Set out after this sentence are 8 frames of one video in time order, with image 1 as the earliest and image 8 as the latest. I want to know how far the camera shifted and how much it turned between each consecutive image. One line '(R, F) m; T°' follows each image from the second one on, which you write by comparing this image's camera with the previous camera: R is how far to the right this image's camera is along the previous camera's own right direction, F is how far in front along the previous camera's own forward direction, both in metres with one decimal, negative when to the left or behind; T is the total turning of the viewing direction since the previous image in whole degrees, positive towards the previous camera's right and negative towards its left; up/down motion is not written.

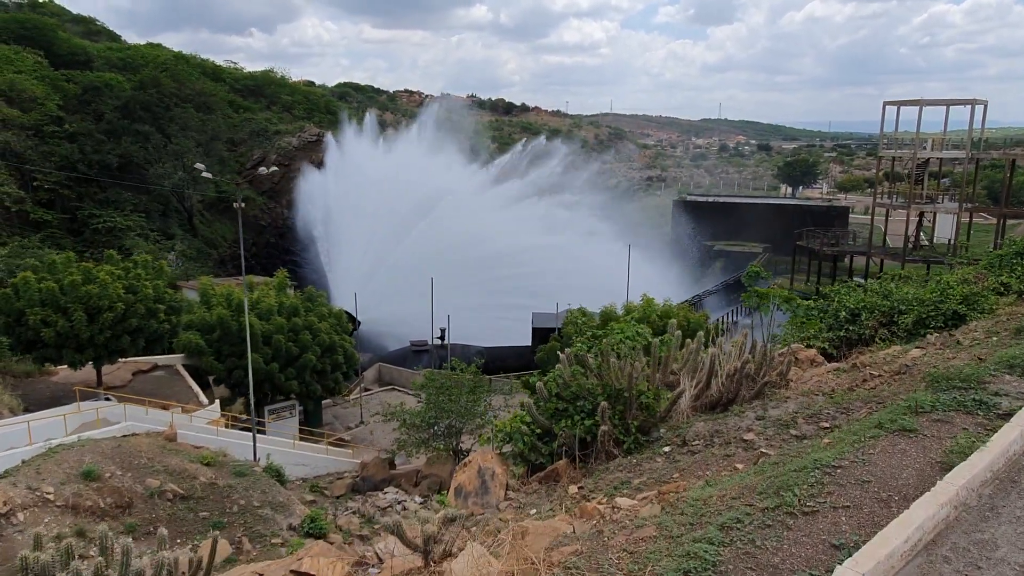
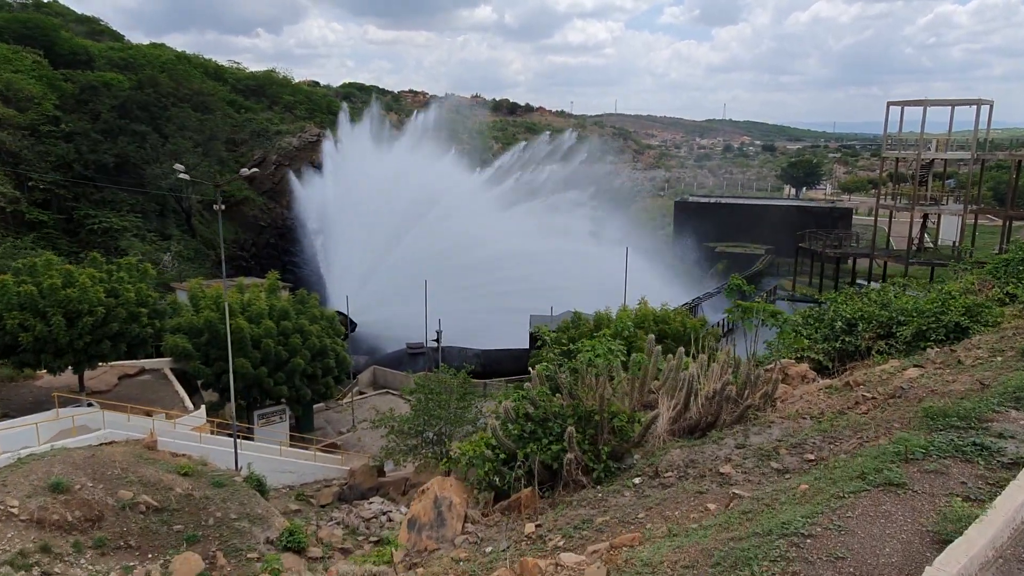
(+0.2, +0.3) m; 0°
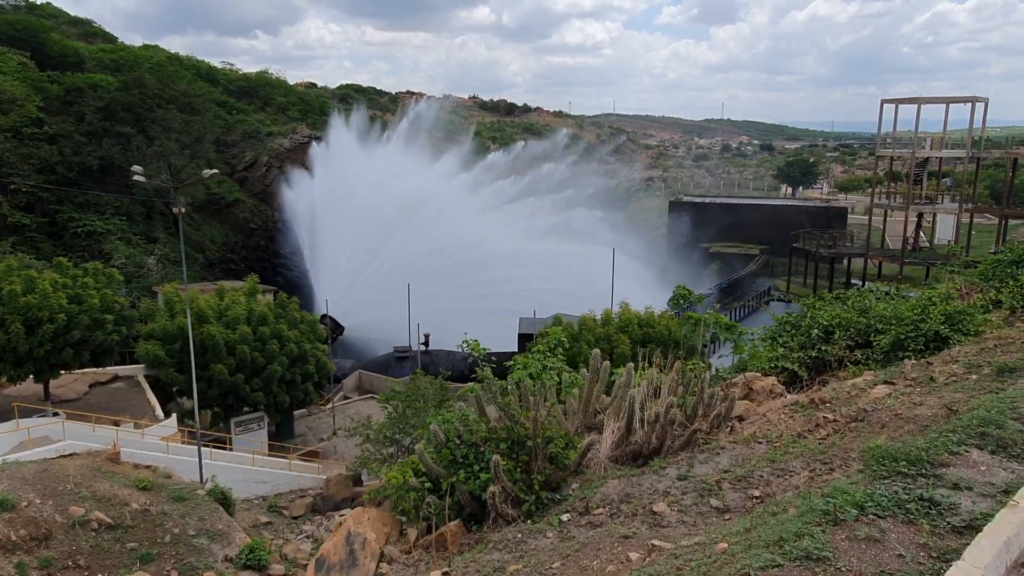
(+0.4, +0.3) m; 0°
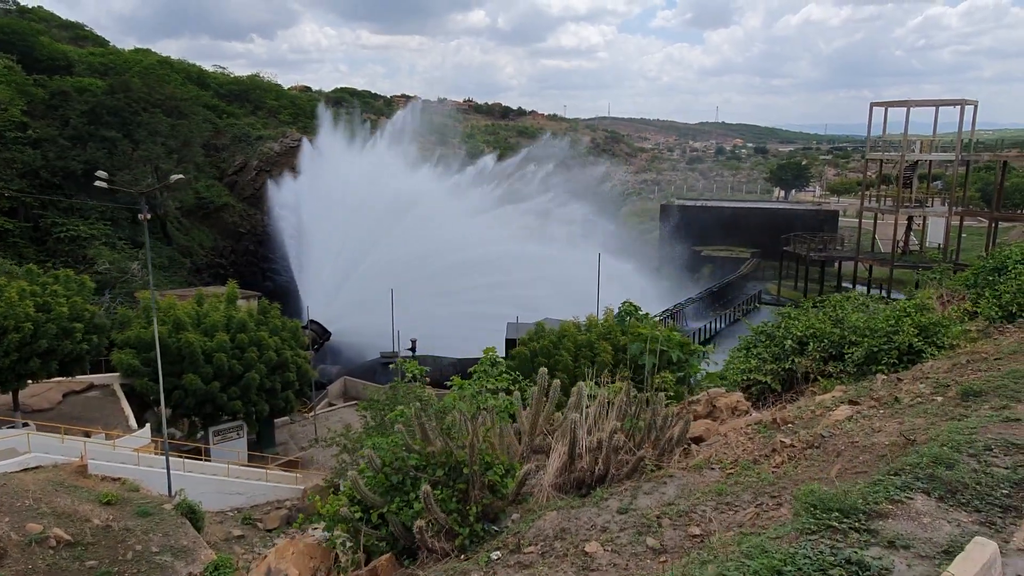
(+0.3, +0.2) m; 0°
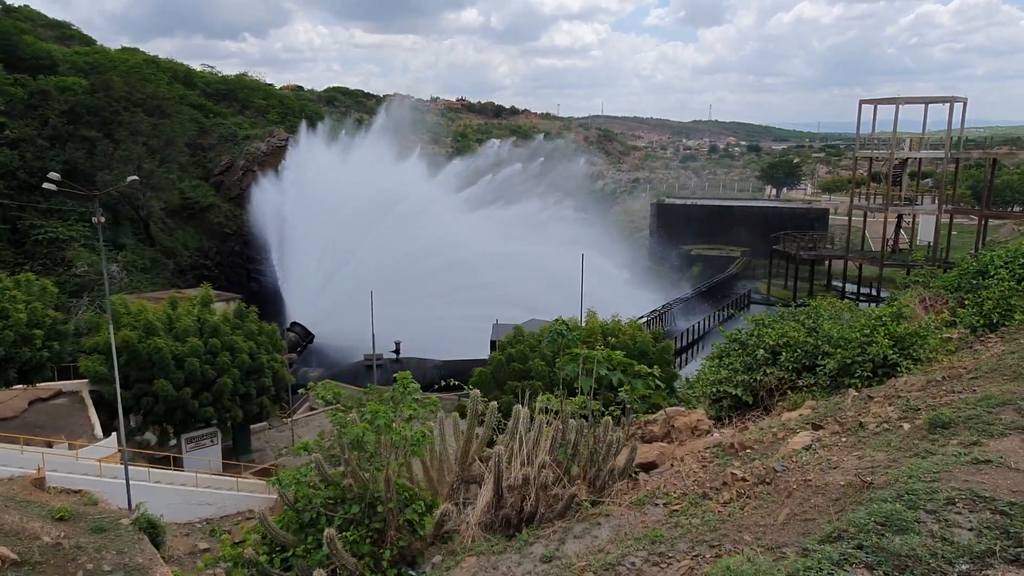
(+0.3, +0.3) m; 0°
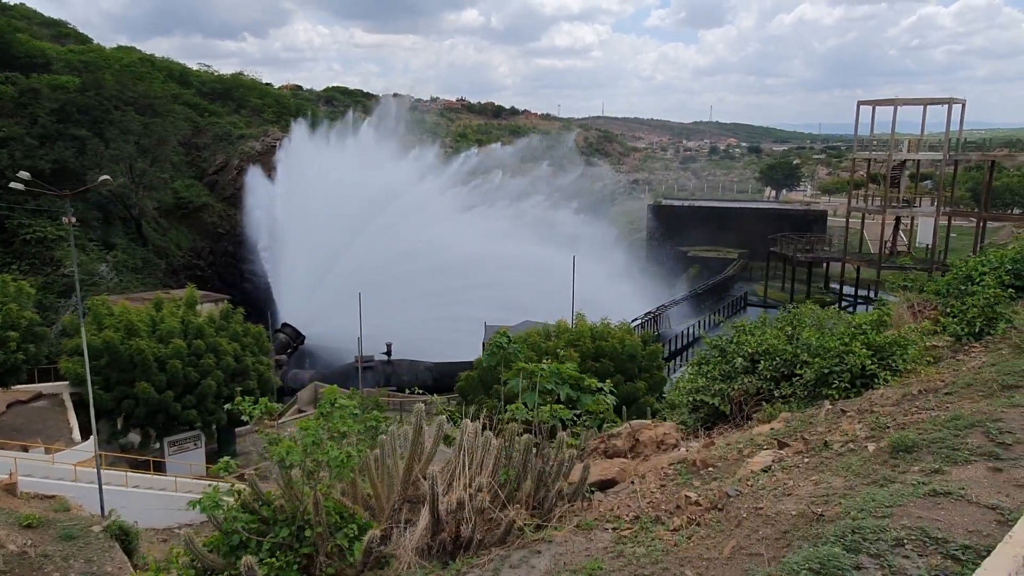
(+0.2, +0.2) m; 0°
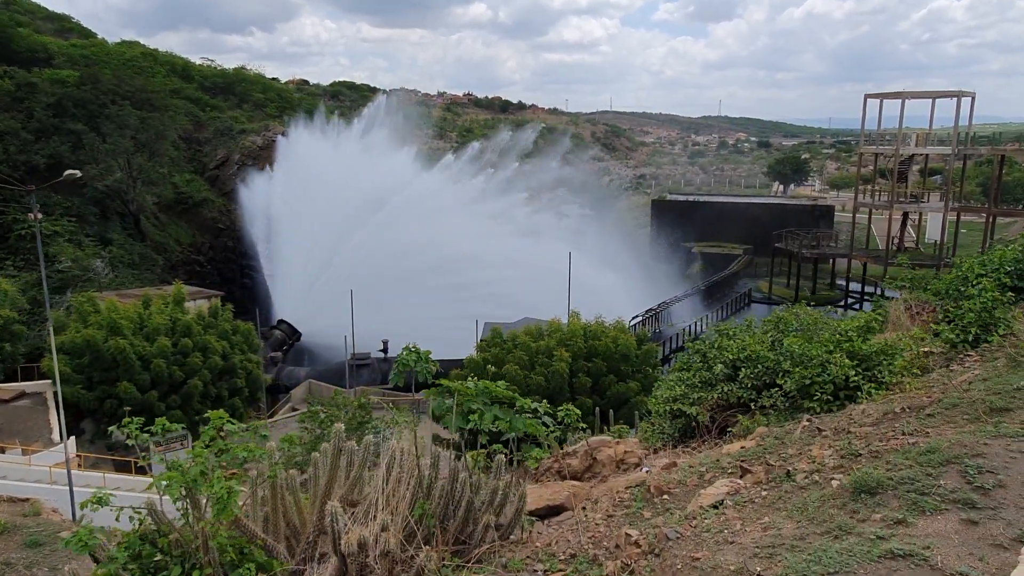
(+0.3, +0.3) m; -1°
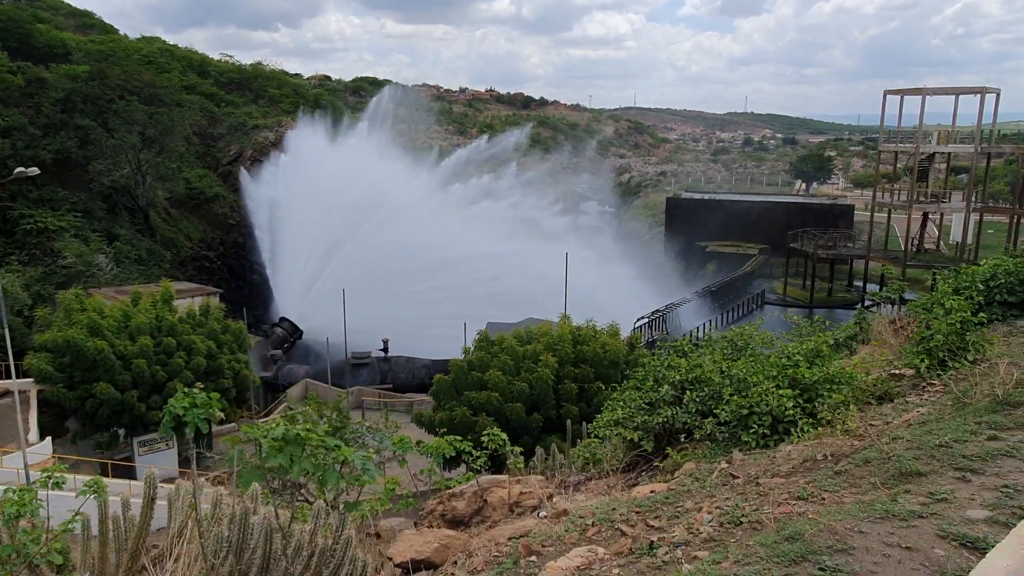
(+0.6, +0.4) m; -2°
